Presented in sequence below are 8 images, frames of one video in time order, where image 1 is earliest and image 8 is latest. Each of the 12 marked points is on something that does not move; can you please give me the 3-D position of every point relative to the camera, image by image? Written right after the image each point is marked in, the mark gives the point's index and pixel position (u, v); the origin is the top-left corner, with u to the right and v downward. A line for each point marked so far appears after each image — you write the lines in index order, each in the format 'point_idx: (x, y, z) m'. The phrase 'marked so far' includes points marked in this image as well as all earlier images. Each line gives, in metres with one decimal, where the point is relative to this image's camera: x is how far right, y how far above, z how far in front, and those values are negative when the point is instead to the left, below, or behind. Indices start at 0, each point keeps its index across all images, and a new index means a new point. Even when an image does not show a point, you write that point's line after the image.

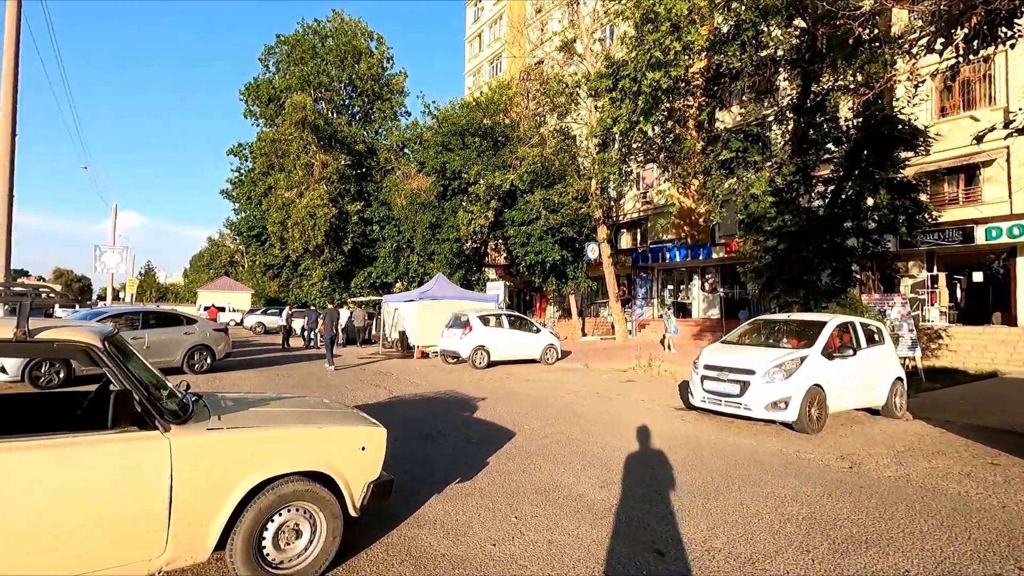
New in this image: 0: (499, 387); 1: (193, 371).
0: (-0.3, -2.2, +11.7) m
1: (-7.7, -2.0, +12.9) m
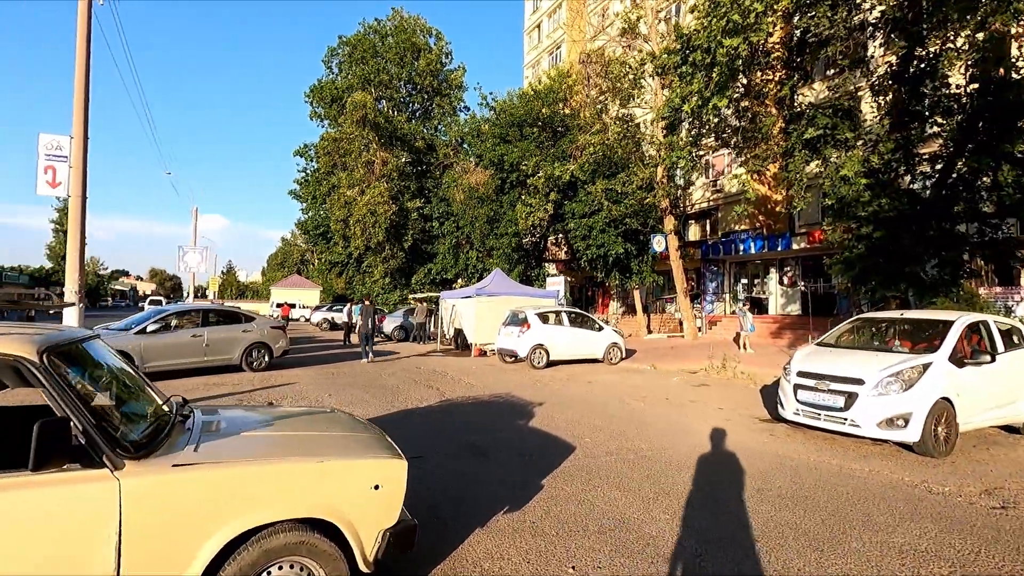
0: (+0.9, -2.1, +10.9) m
1: (-6.3, -1.9, +12.9) m
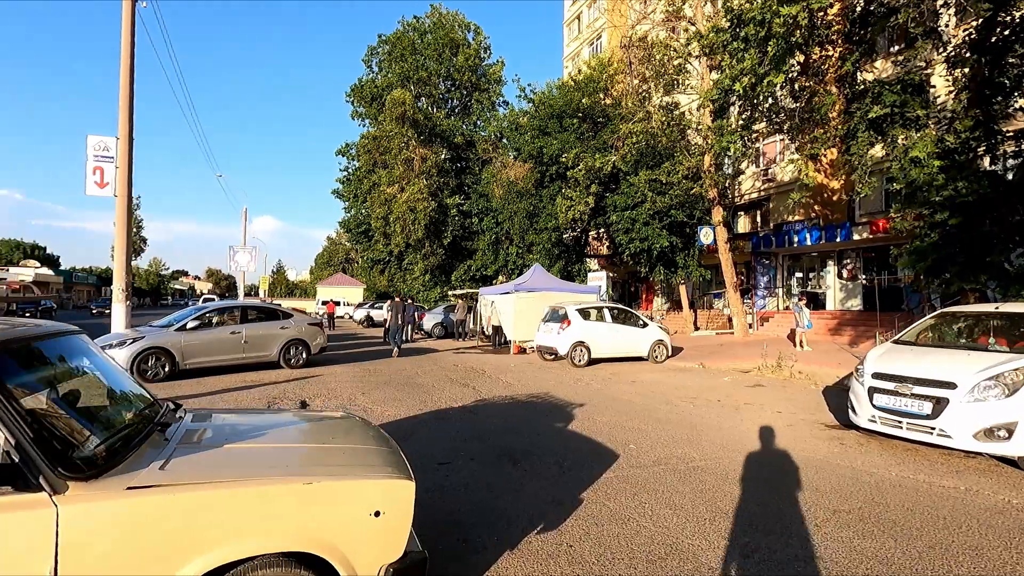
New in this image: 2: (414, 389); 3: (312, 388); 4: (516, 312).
0: (+1.7, -1.9, +10.3) m
1: (-5.3, -1.9, +12.8) m
2: (-1.9, -1.9, +10.2) m
3: (-3.8, -1.9, +10.3) m
4: (+0.1, -0.8, +17.8) m
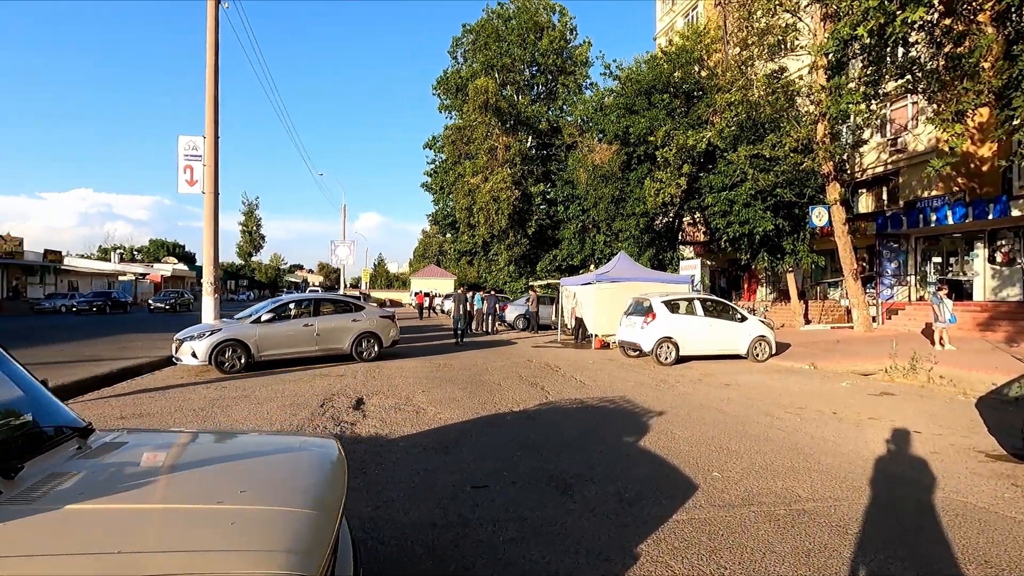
0: (+2.9, -1.8, +8.9) m
1: (-3.6, -1.7, +12.7) m
2: (-0.6, -1.8, +9.5) m
3: (-2.5, -1.8, +9.9) m
4: (+2.7, -0.5, +16.6) m
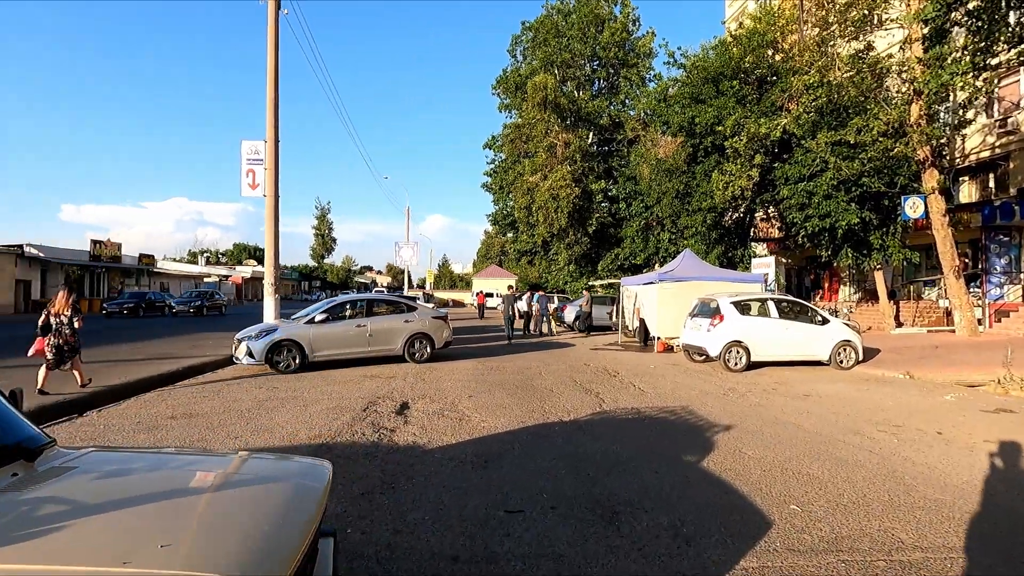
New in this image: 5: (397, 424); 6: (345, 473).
0: (+3.7, -1.8, +8.0) m
1: (-2.3, -1.7, +12.5) m
2: (+0.2, -1.8, +9.0) m
3: (-1.6, -1.8, +9.6) m
4: (+4.4, -0.5, +15.7) m
5: (-1.5, -1.7, +6.9) m
6: (-1.6, -1.7, +5.0) m
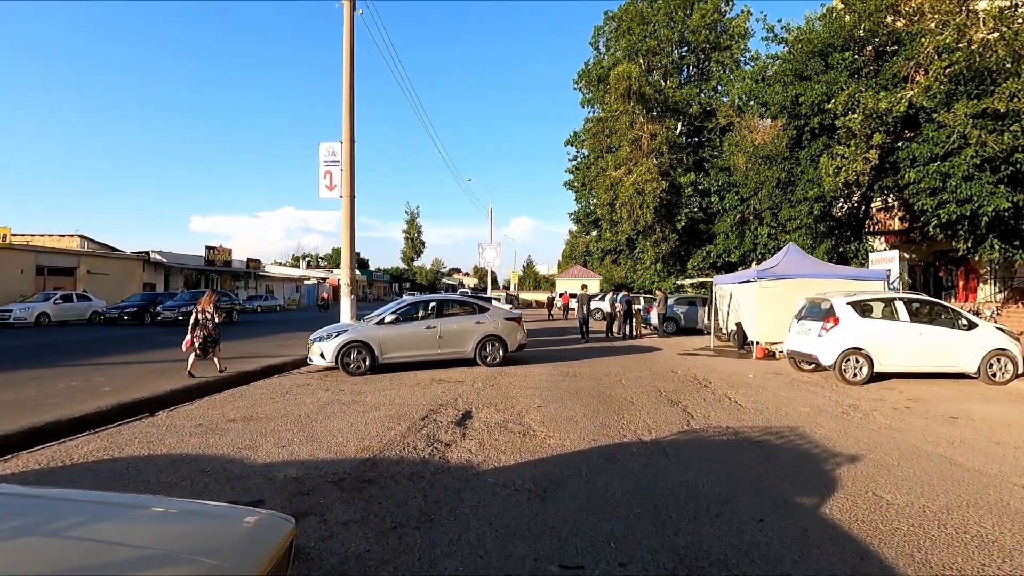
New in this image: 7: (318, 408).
0: (+4.6, -1.7, +6.5) m
1: (-0.6, -1.7, +11.9) m
2: (+1.4, -1.7, +8.0) m
3: (-0.3, -1.8, +8.9) m
4: (+6.5, -0.5, +14.0) m
5: (-0.7, -1.7, +6.2) m
6: (-1.1, -1.7, +4.4) m
7: (-2.8, -1.8, +7.8) m
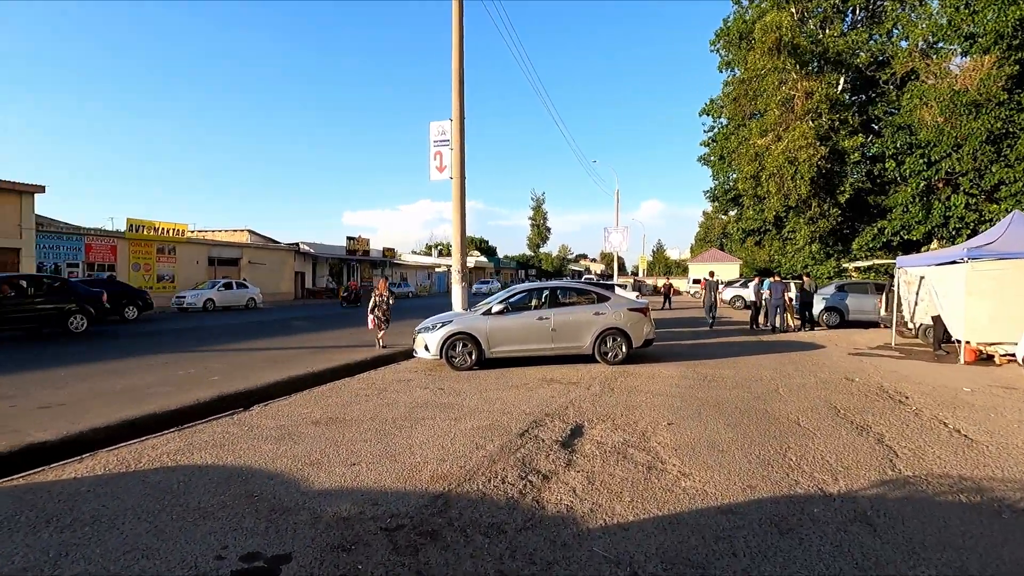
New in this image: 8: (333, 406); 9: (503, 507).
0: (+5.6, -1.6, +3.9) m
1: (+1.8, -1.4, +10.3) m
2: (+2.8, -1.6, +6.1) m
3: (+1.3, -1.6, +7.4) m
4: (+9.2, -0.1, +10.7) m
5: (+0.4, -1.6, +4.8) m
6: (-0.4, -1.6, +3.1) m
7: (-1.3, -1.6, +6.9) m
8: (-2.4, -1.6, +7.3) m
9: (-0.1, -1.6, +4.0) m
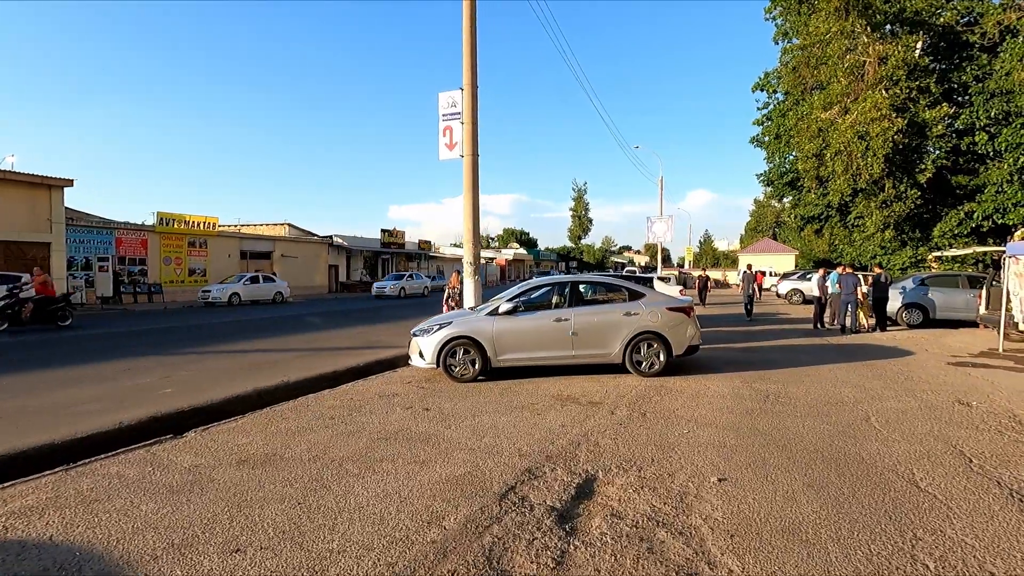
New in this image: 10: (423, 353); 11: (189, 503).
0: (+5.3, -1.6, +1.7) m
1: (+2.0, -1.3, +8.5) m
2: (+2.6, -1.5, +4.1) m
3: (+1.3, -1.5, +5.6) m
4: (+9.4, 0.0, +8.2) m
5: (+0.2, -1.6, +3.1) m
6: (-0.8, -1.6, +1.5) m
7: (-1.4, -1.5, +5.3) m
8: (-2.5, -1.5, +5.7) m
9: (-0.4, -1.6, +2.3) m
10: (-1.4, -1.0, +8.4) m
11: (-2.4, -1.6, +4.1) m
